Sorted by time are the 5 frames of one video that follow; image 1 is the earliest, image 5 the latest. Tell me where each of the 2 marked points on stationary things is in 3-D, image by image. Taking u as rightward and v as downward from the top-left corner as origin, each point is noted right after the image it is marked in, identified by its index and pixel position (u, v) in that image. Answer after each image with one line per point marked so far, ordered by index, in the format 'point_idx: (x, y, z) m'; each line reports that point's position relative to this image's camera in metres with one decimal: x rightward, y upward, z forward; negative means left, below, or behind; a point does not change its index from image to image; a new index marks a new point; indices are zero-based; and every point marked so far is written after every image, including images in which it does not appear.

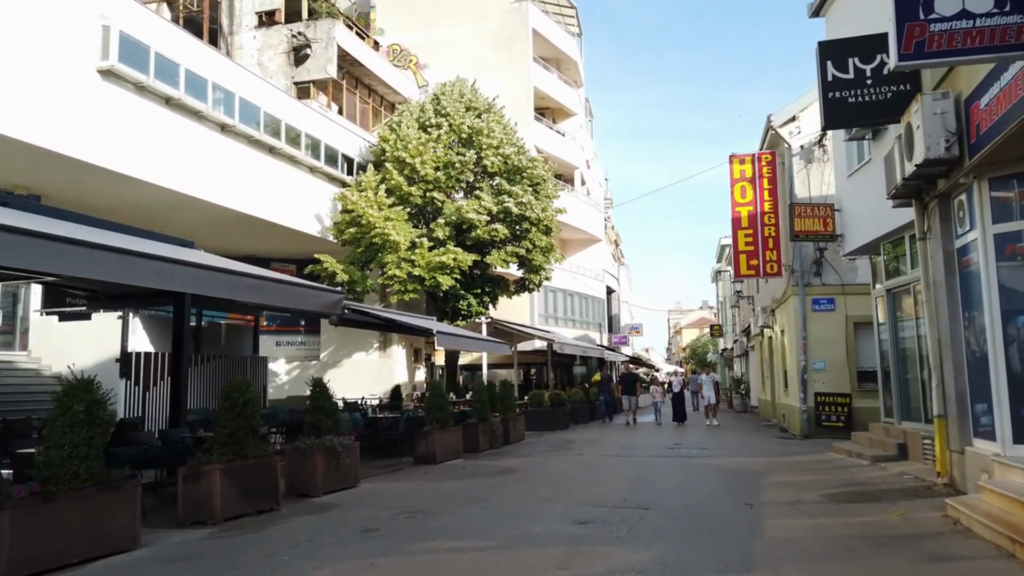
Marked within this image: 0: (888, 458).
0: (+5.6, -2.6, +11.0) m
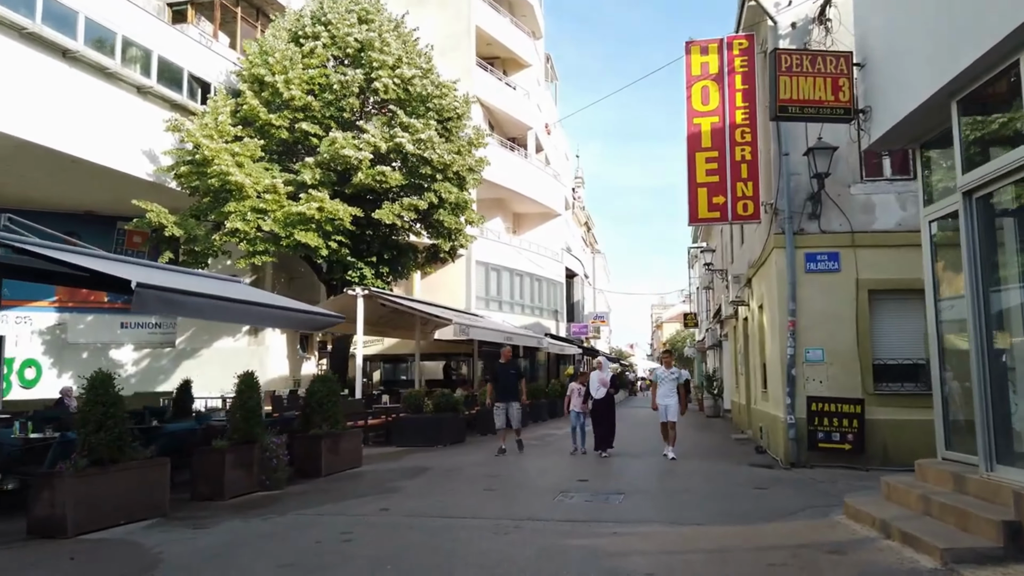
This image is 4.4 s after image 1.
0: (+3.1, -1.8, +4.9) m
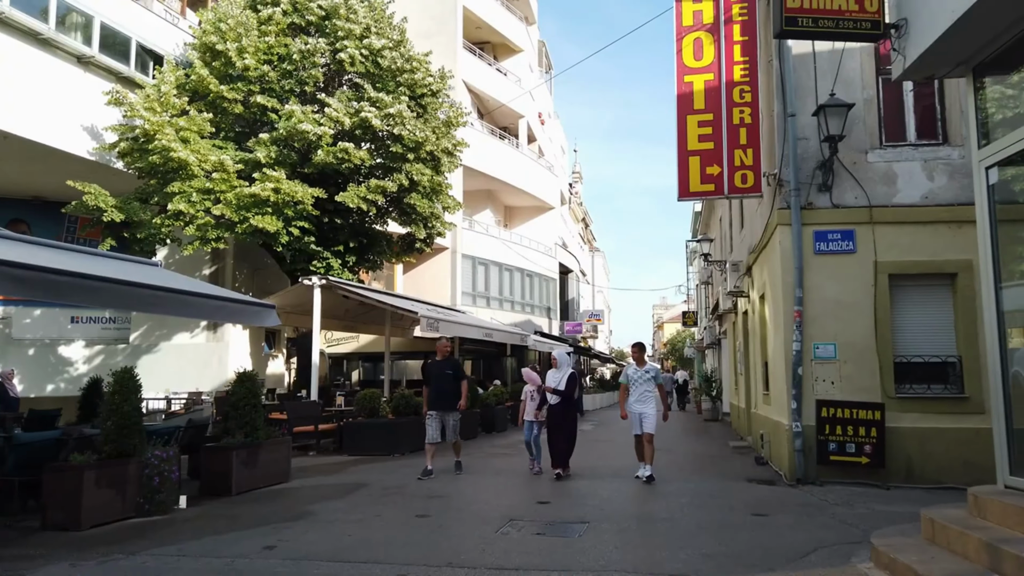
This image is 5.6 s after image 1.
0: (+2.5, -1.6, +3.1) m
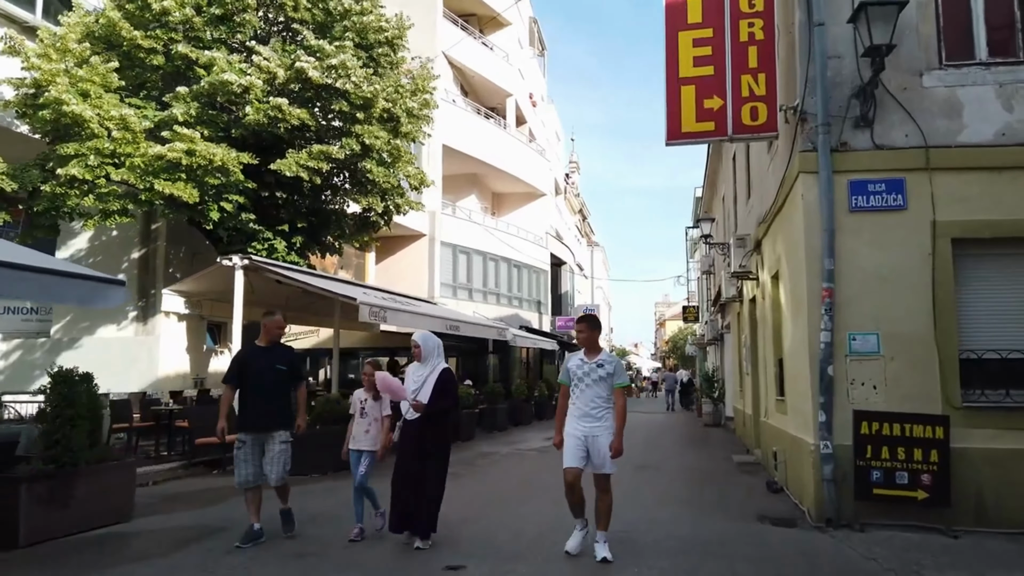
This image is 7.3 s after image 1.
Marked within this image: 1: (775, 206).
0: (+1.8, -1.3, +0.5) m
1: (+3.2, +1.0, +8.8) m
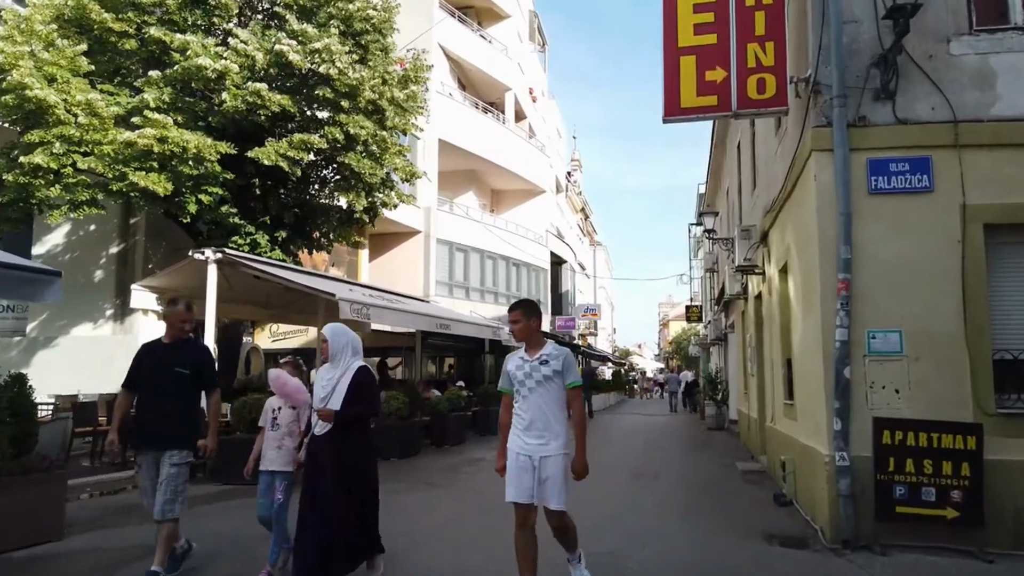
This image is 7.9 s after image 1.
0: (+1.5, -1.2, -0.2) m
1: (+3.0, +1.1, +8.0) m
